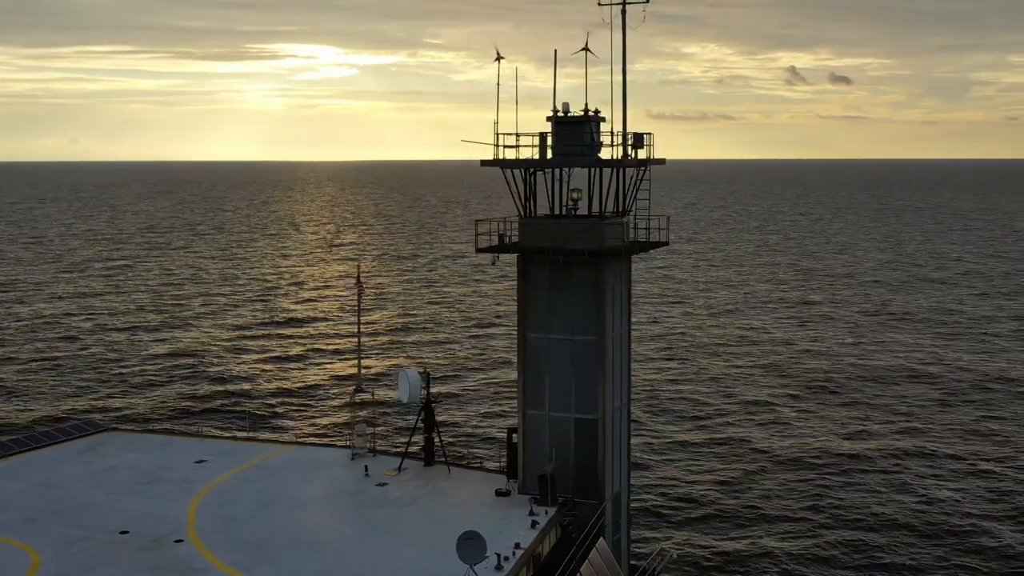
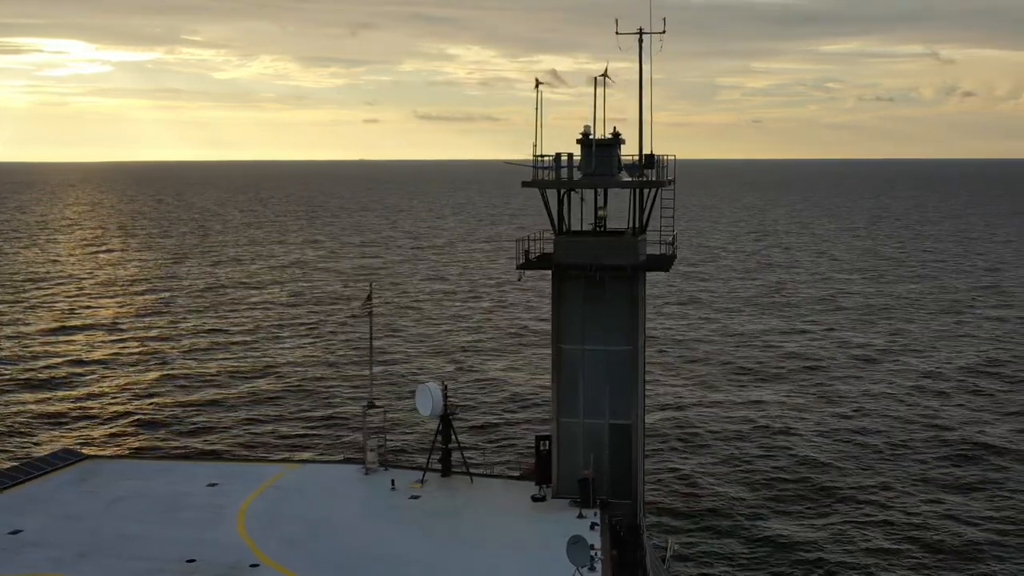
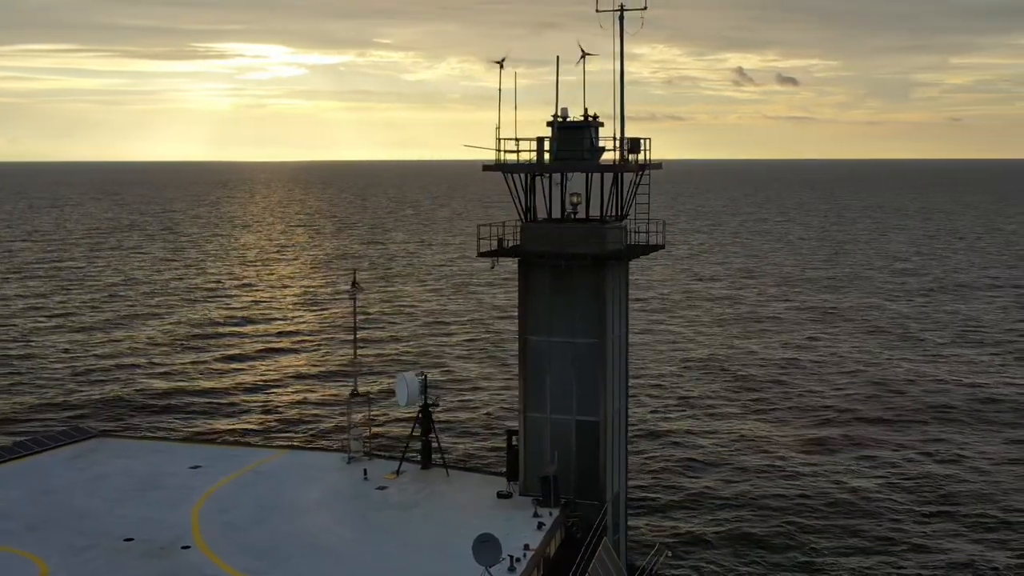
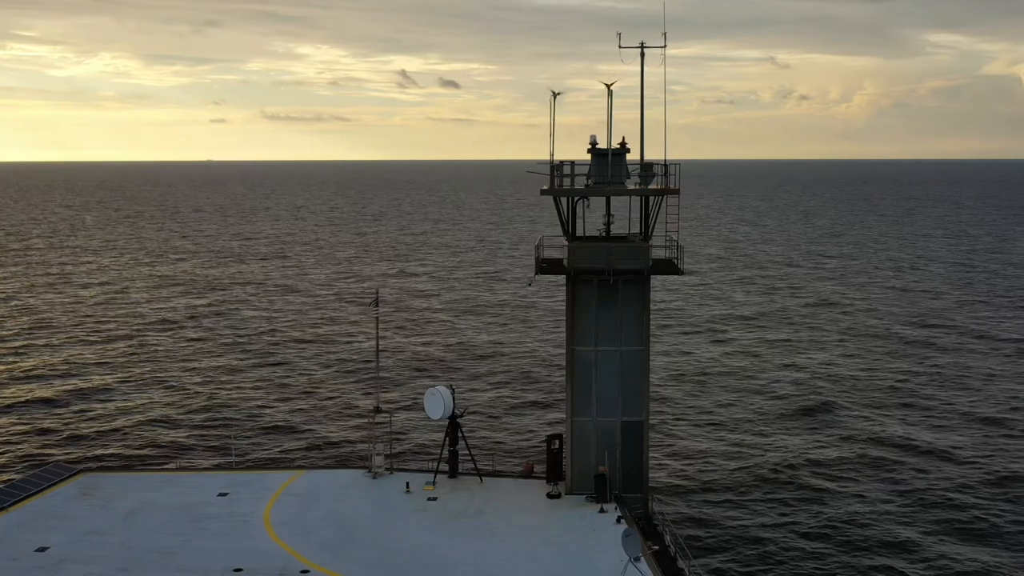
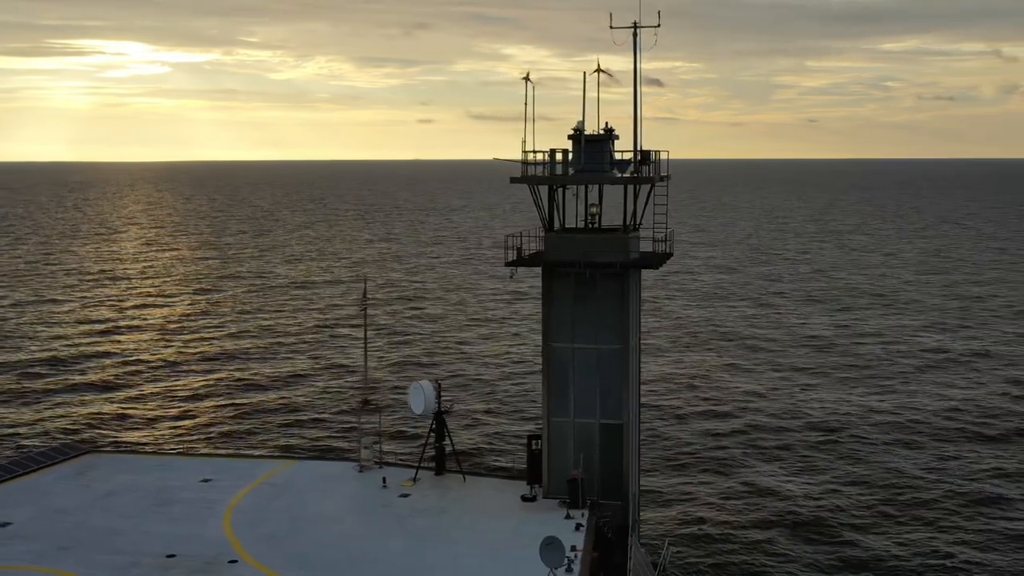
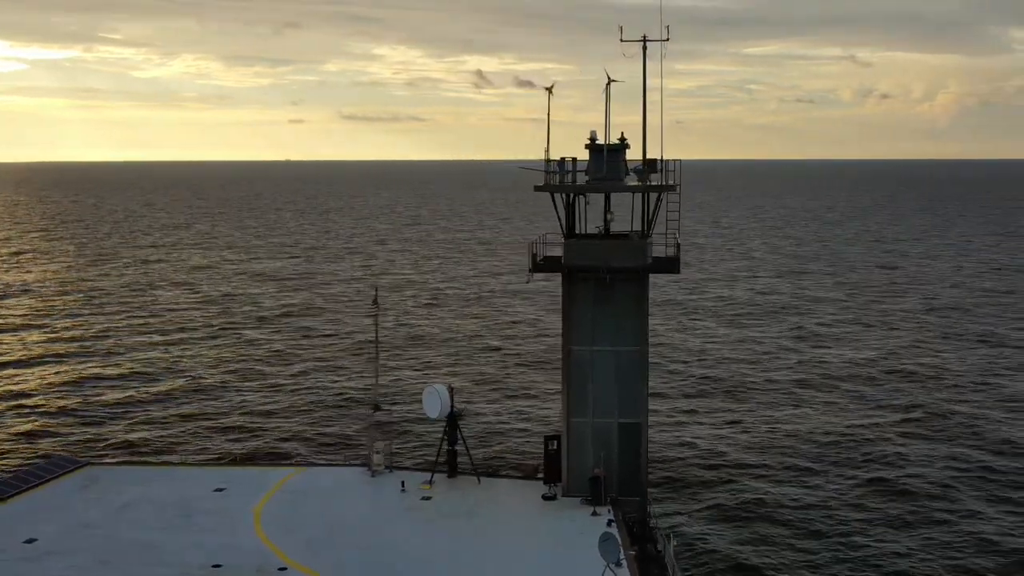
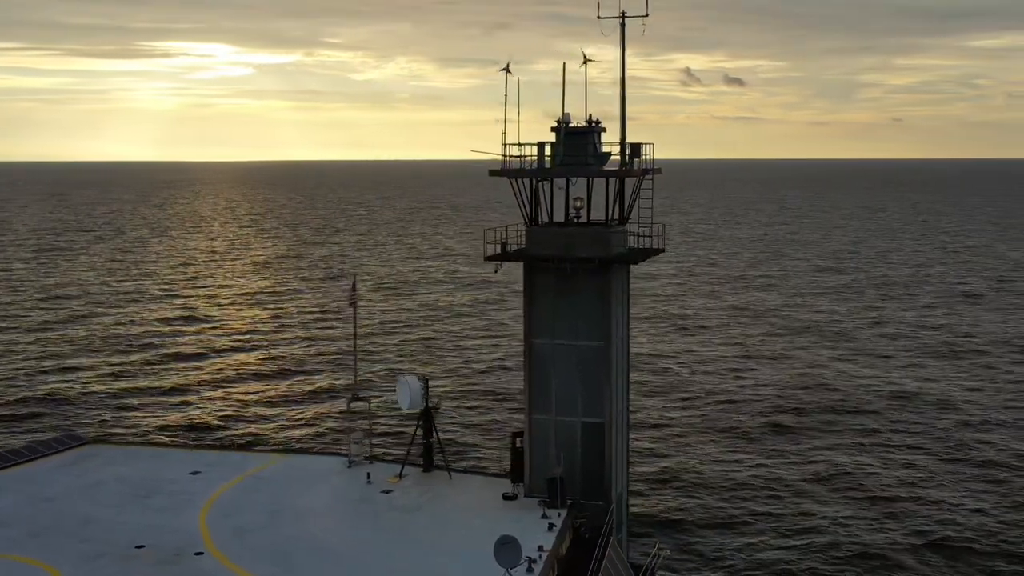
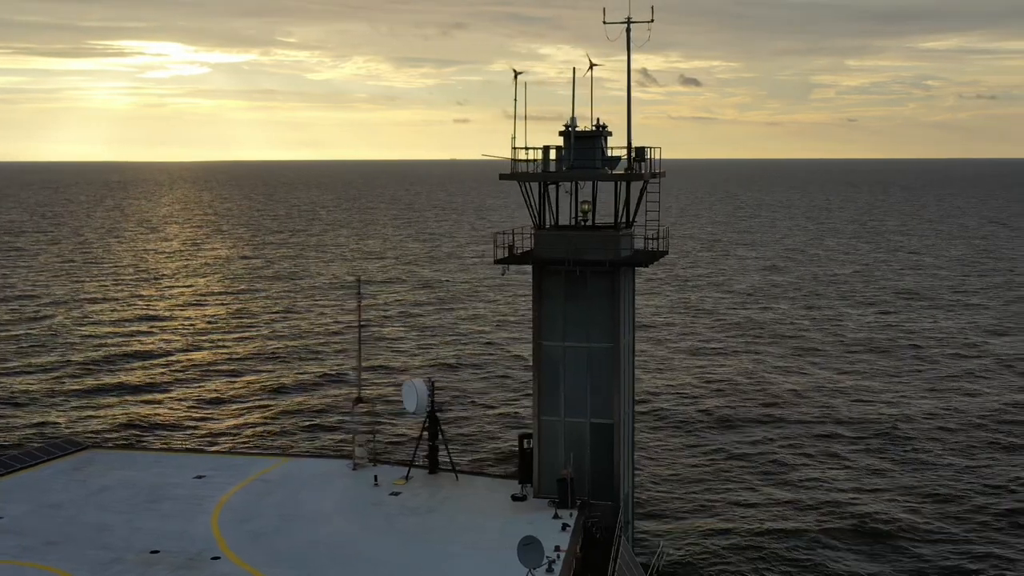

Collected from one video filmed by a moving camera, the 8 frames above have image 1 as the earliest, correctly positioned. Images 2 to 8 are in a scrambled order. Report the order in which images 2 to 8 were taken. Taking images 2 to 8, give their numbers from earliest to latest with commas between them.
3, 7, 8, 5, 2, 6, 4
